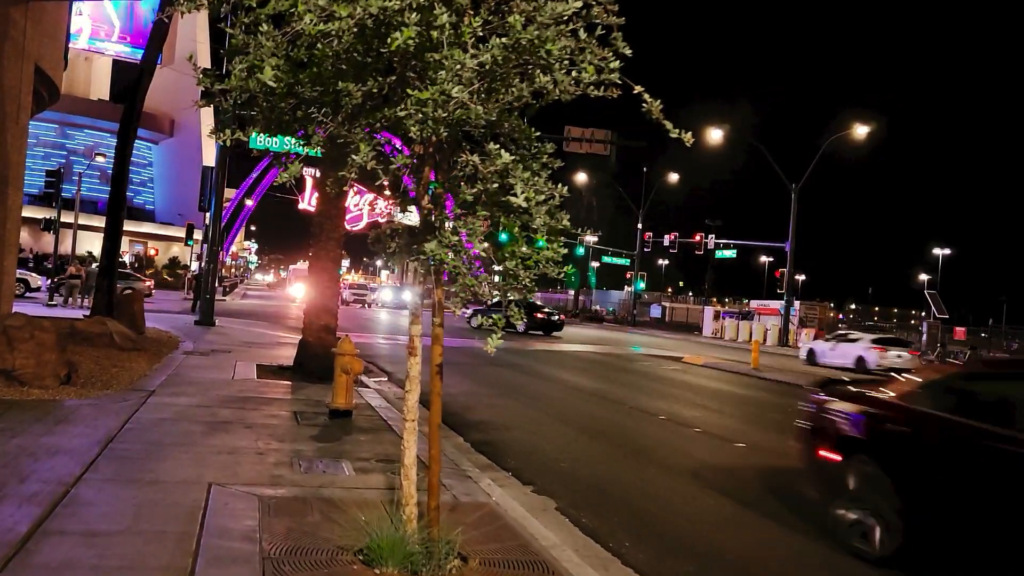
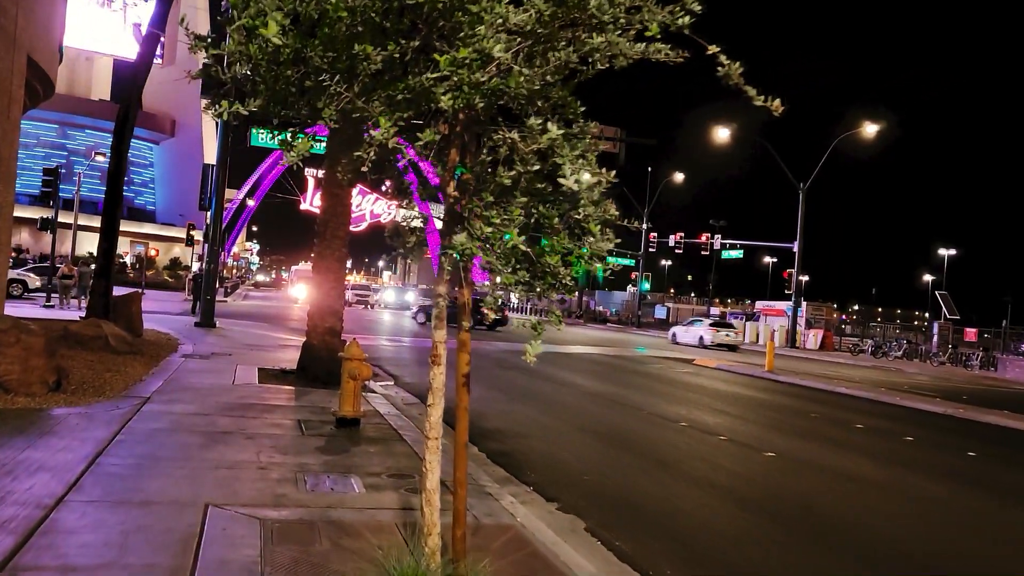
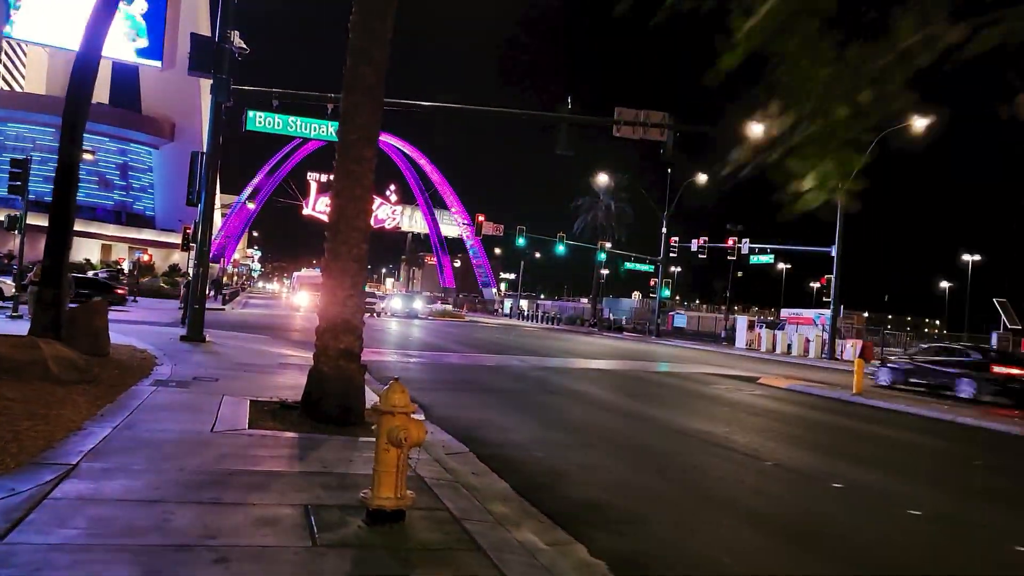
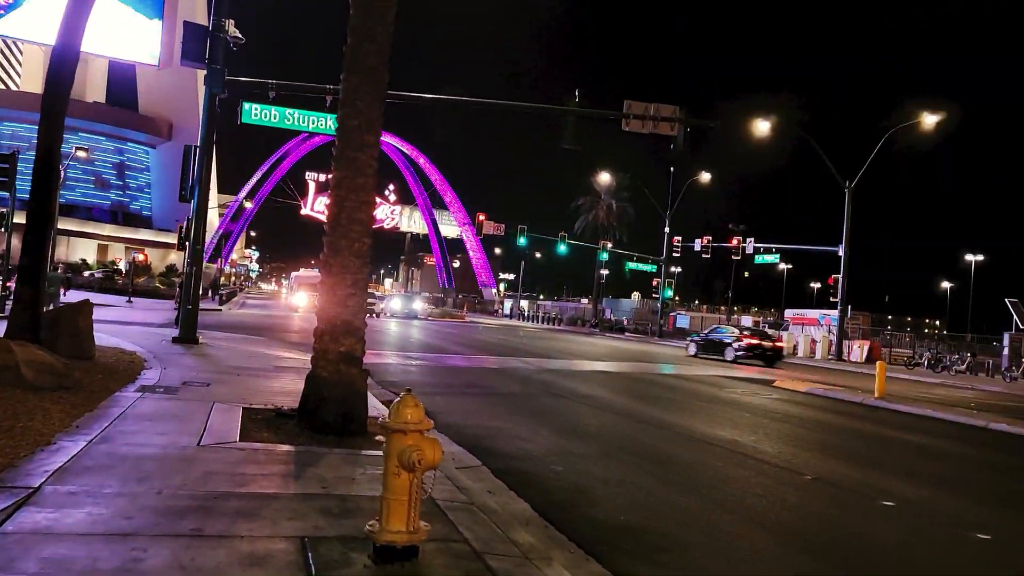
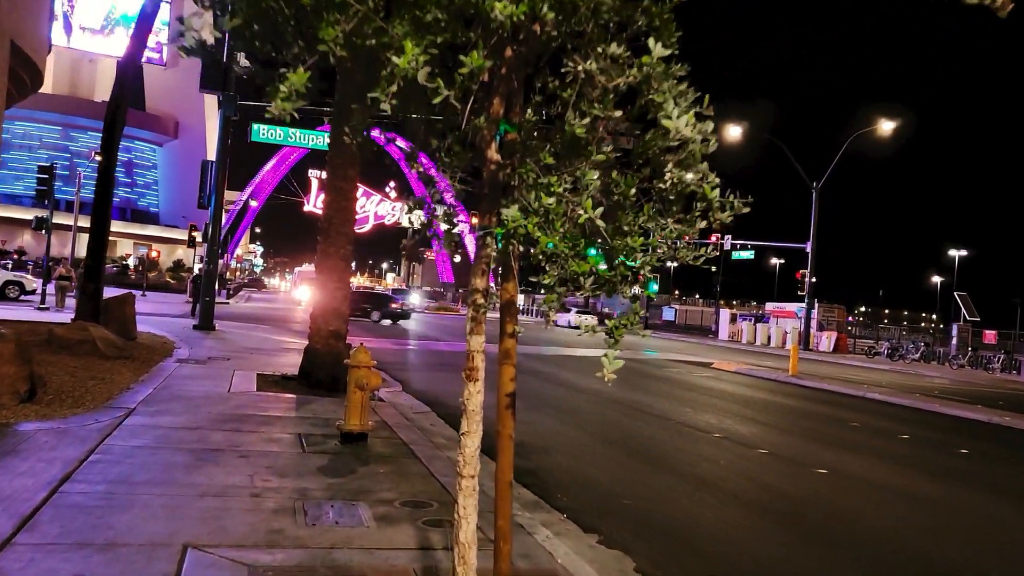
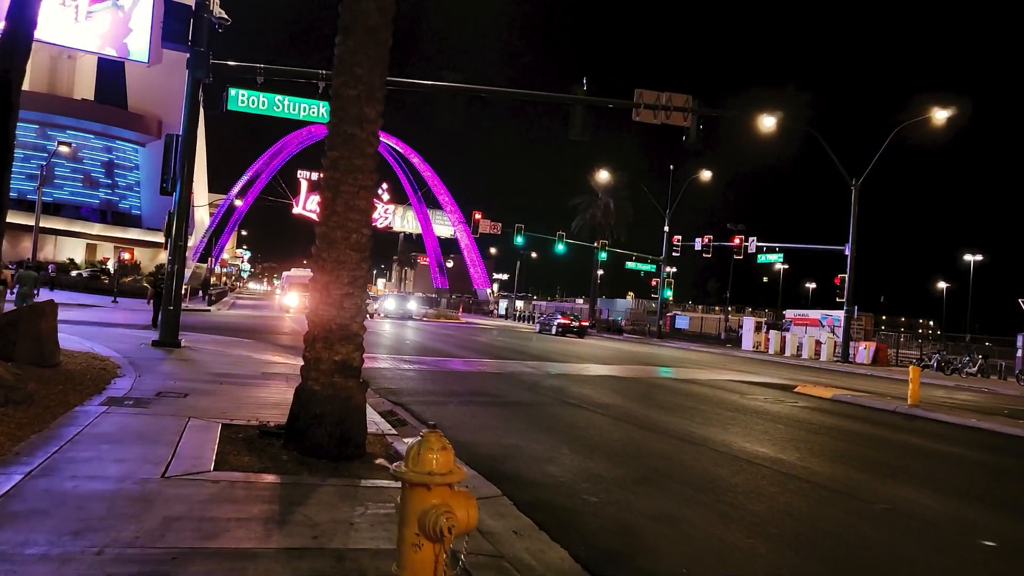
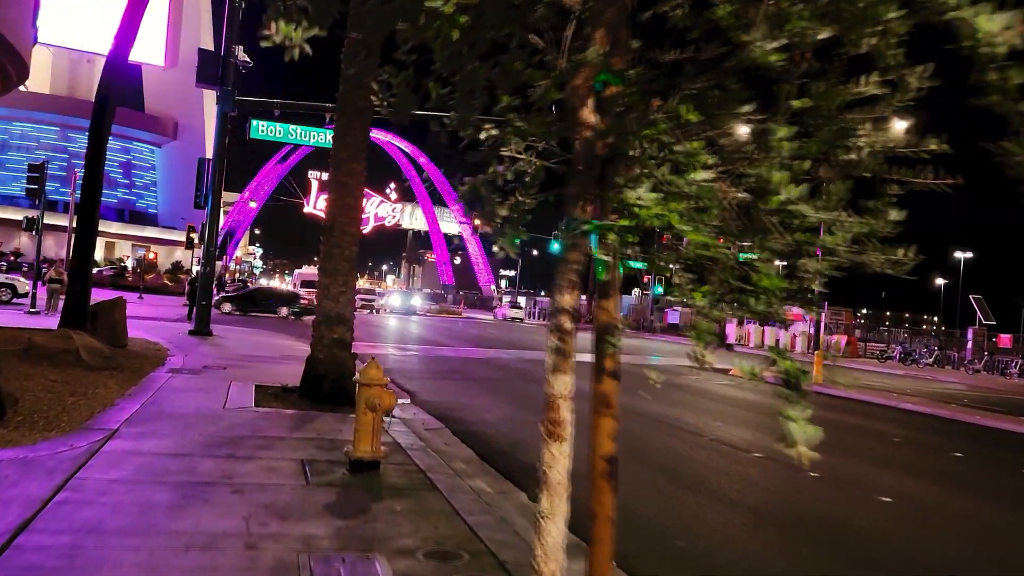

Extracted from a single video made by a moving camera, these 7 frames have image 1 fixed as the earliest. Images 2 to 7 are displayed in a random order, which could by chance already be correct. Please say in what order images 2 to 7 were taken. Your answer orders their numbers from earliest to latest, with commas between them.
2, 5, 7, 3, 4, 6
